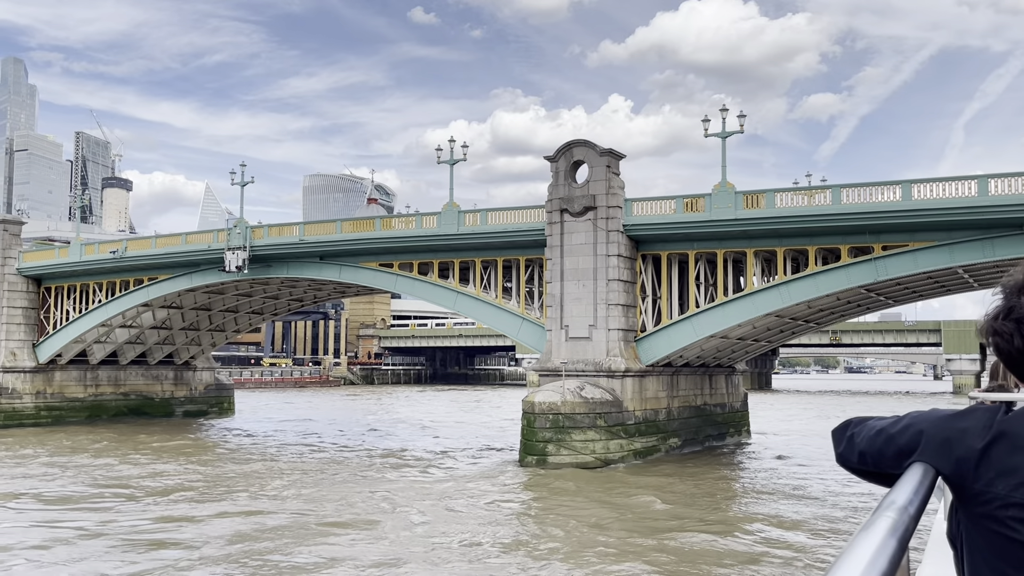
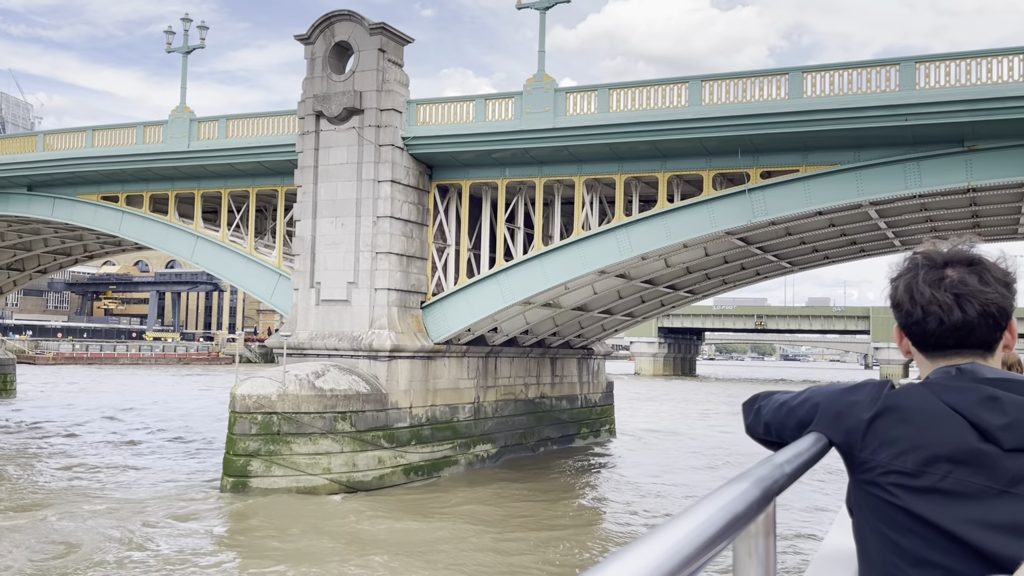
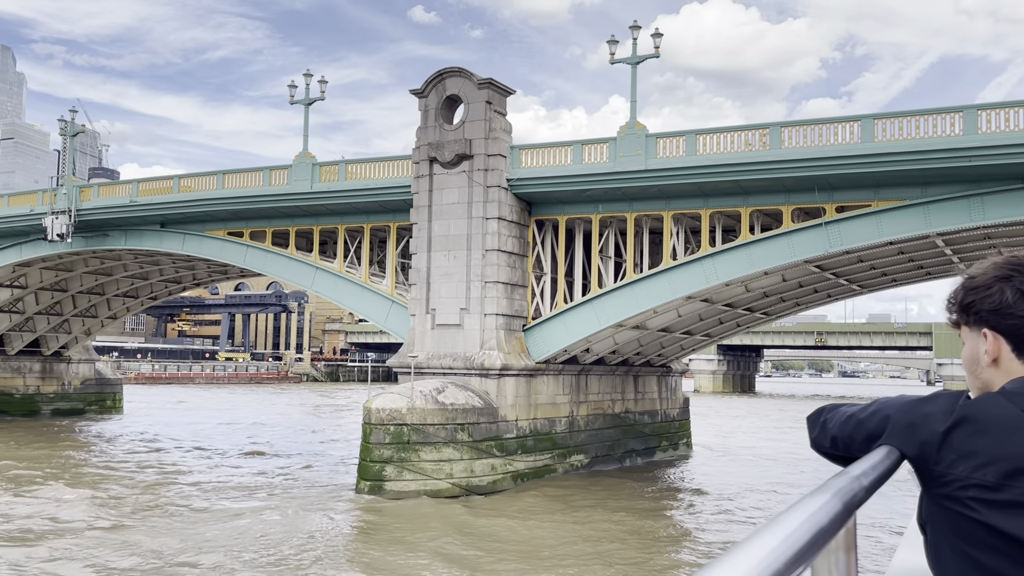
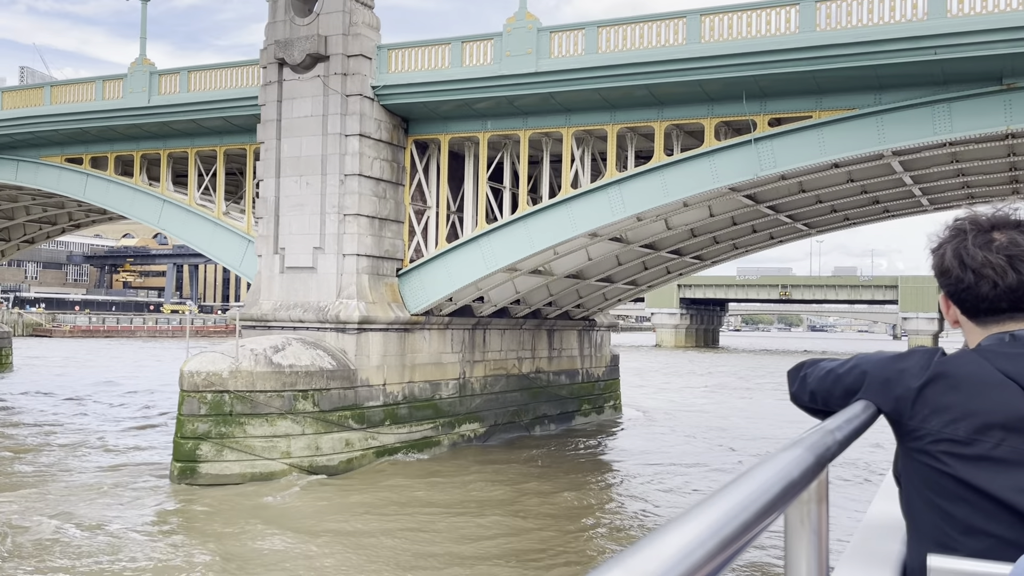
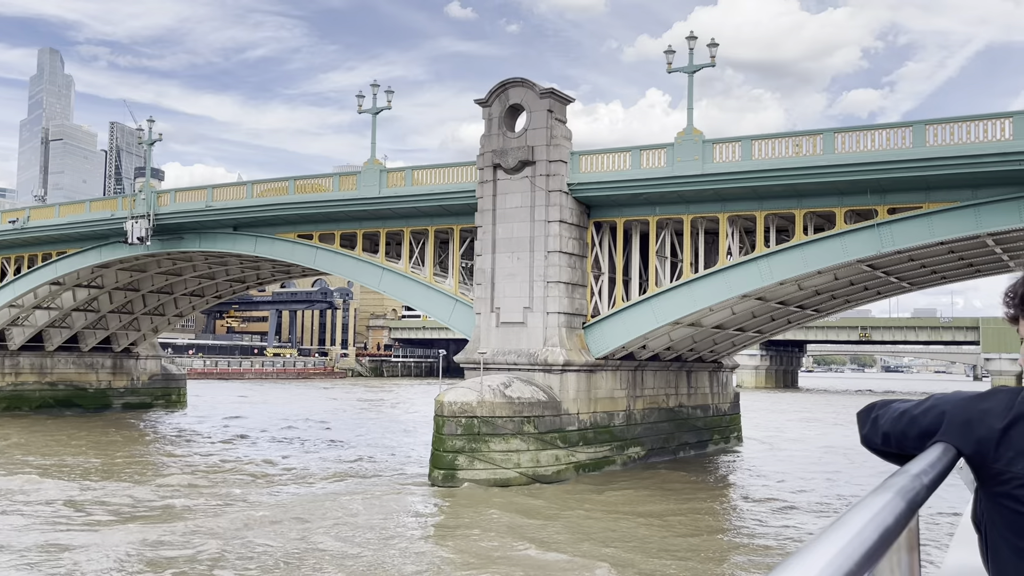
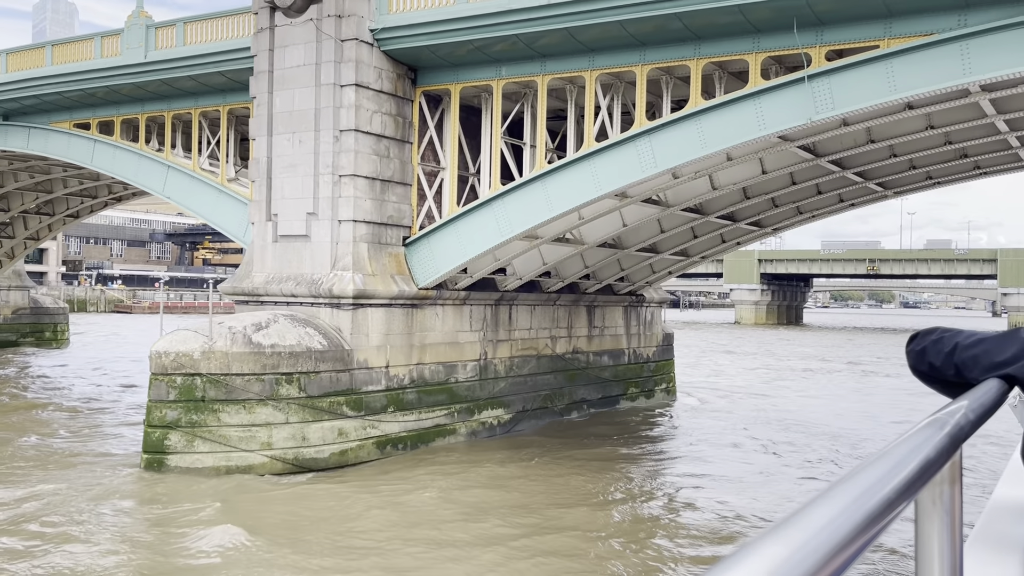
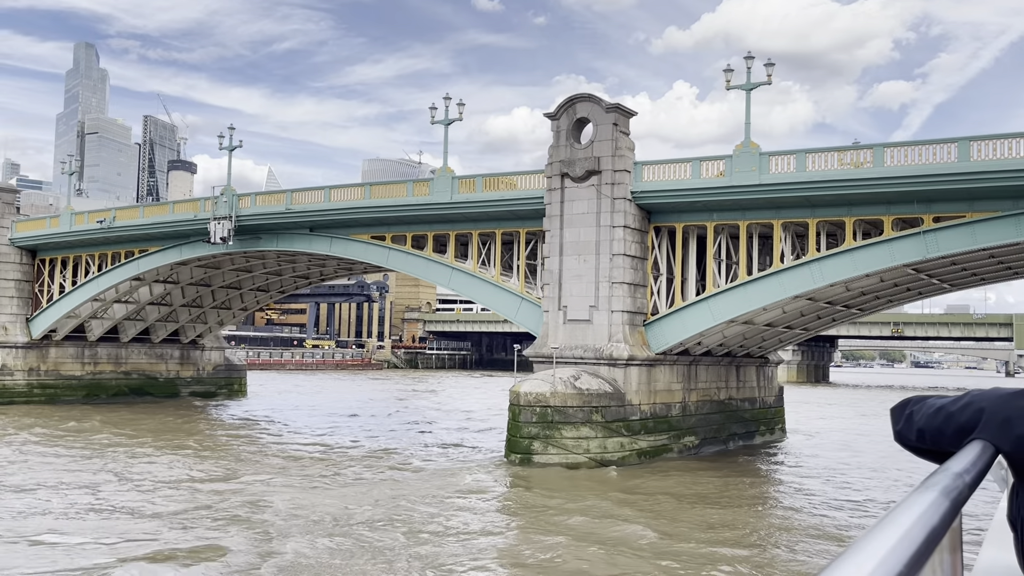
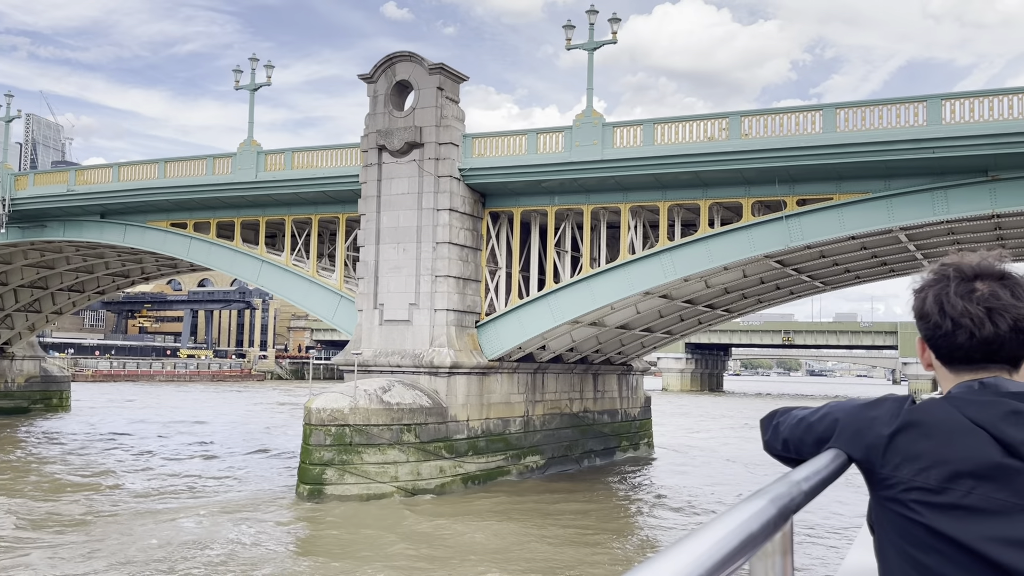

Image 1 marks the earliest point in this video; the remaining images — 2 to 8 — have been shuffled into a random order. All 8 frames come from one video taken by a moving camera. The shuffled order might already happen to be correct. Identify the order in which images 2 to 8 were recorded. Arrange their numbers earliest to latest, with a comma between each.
7, 5, 3, 8, 2, 4, 6
